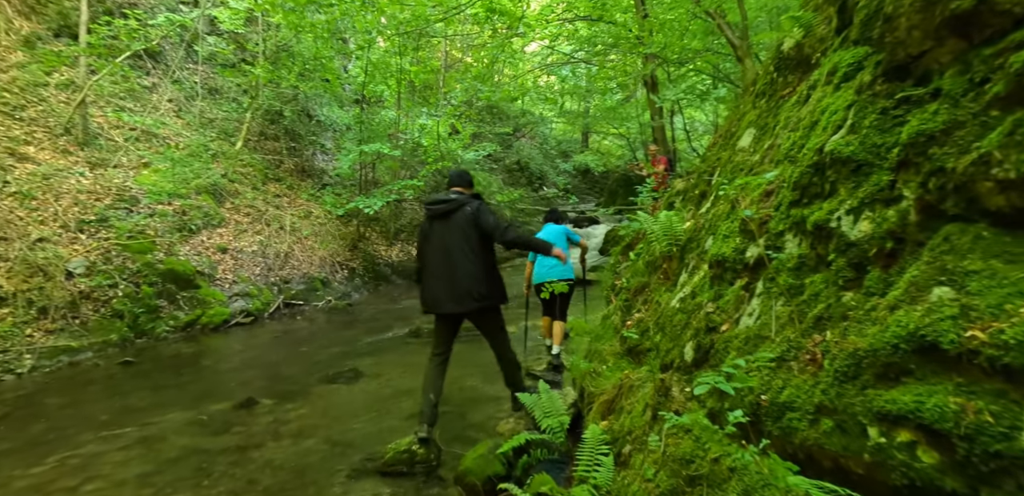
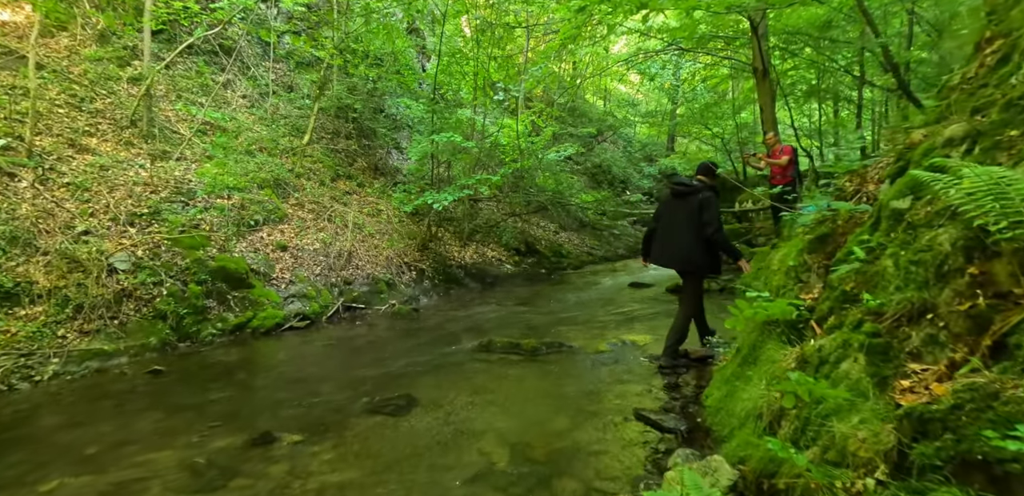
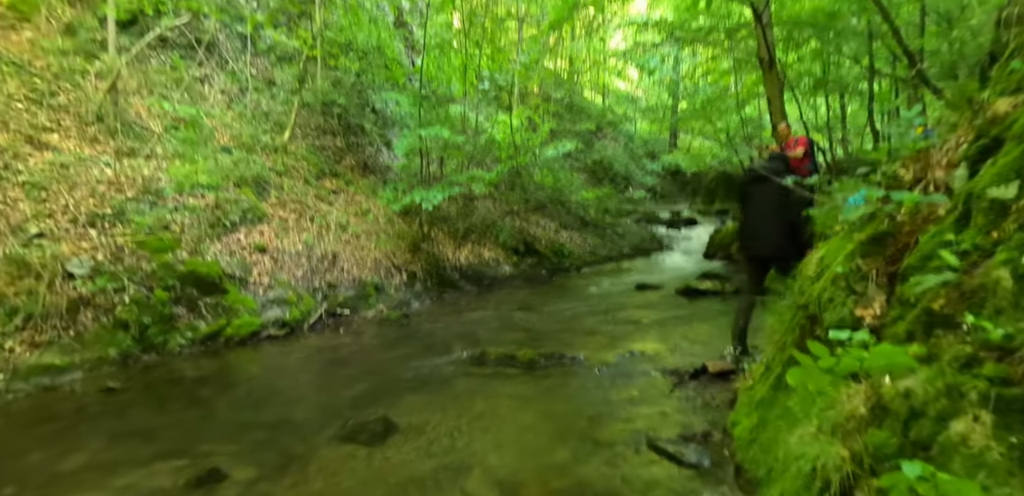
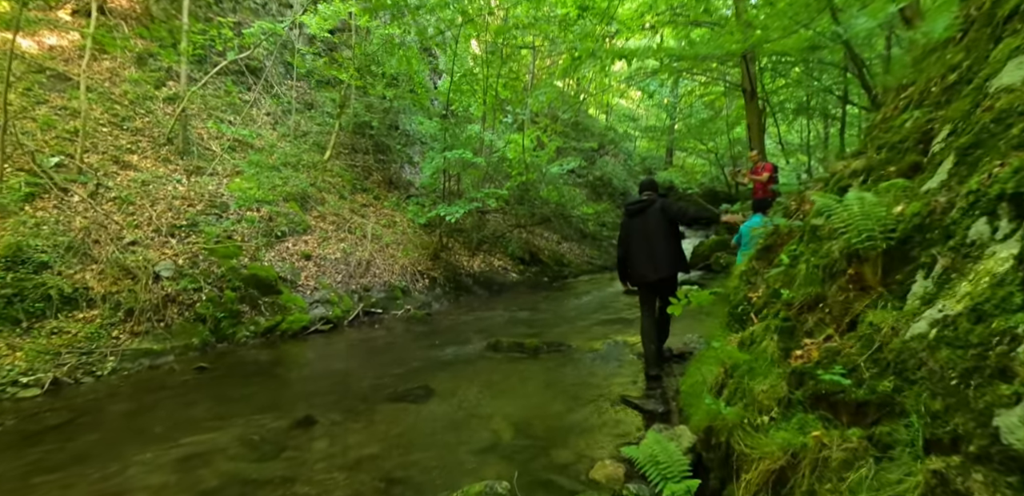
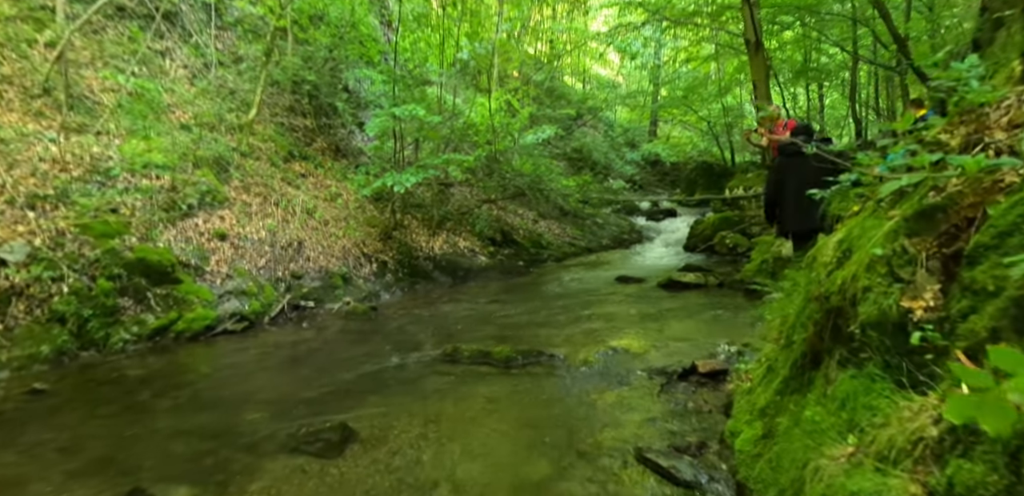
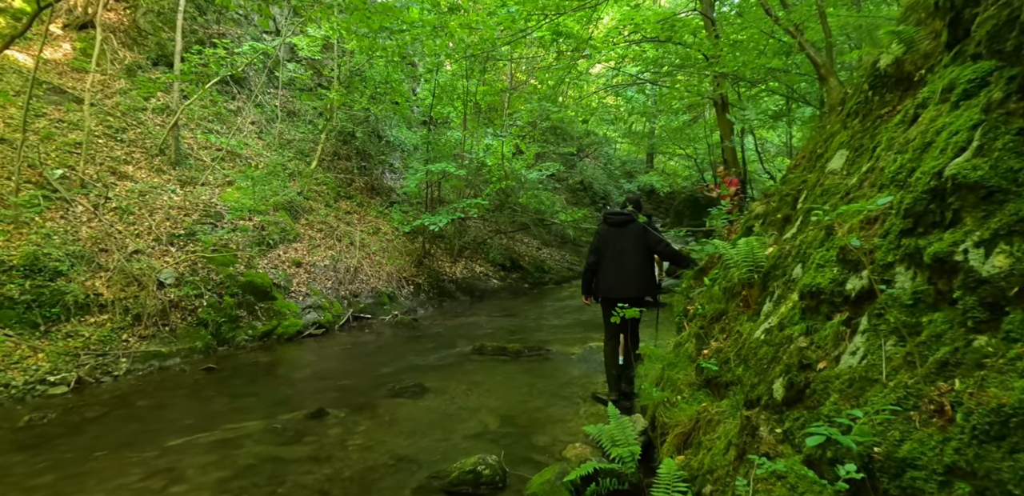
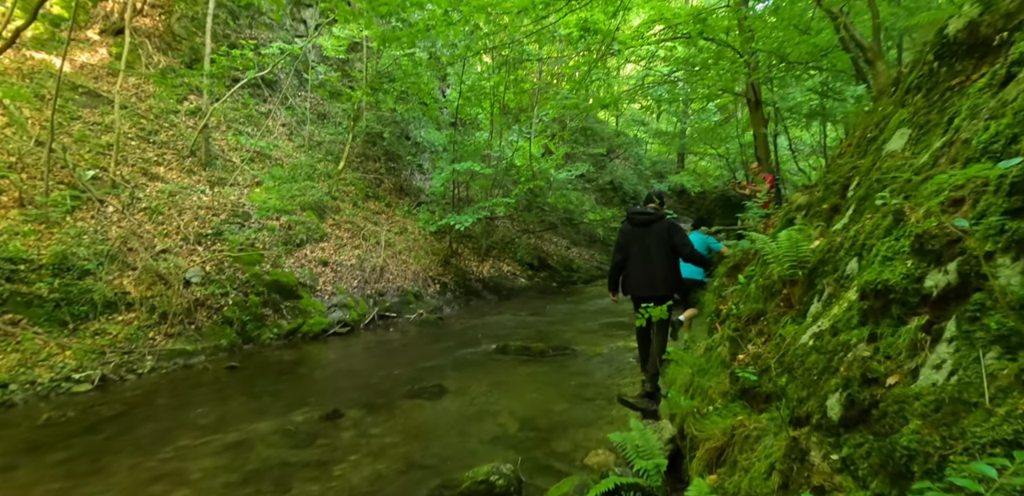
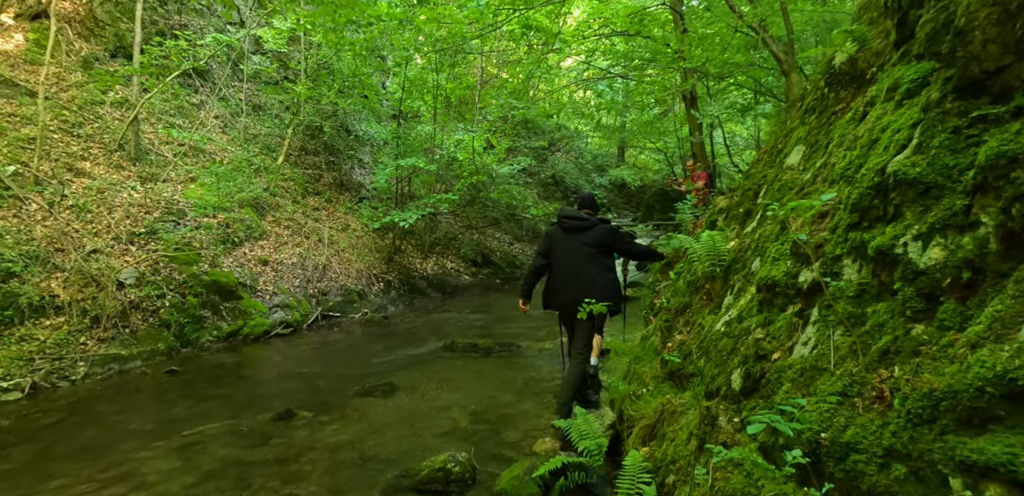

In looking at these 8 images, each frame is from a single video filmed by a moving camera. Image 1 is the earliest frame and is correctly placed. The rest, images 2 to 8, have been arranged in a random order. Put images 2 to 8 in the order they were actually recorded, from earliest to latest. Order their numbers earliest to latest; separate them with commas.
8, 6, 7, 4, 2, 3, 5
